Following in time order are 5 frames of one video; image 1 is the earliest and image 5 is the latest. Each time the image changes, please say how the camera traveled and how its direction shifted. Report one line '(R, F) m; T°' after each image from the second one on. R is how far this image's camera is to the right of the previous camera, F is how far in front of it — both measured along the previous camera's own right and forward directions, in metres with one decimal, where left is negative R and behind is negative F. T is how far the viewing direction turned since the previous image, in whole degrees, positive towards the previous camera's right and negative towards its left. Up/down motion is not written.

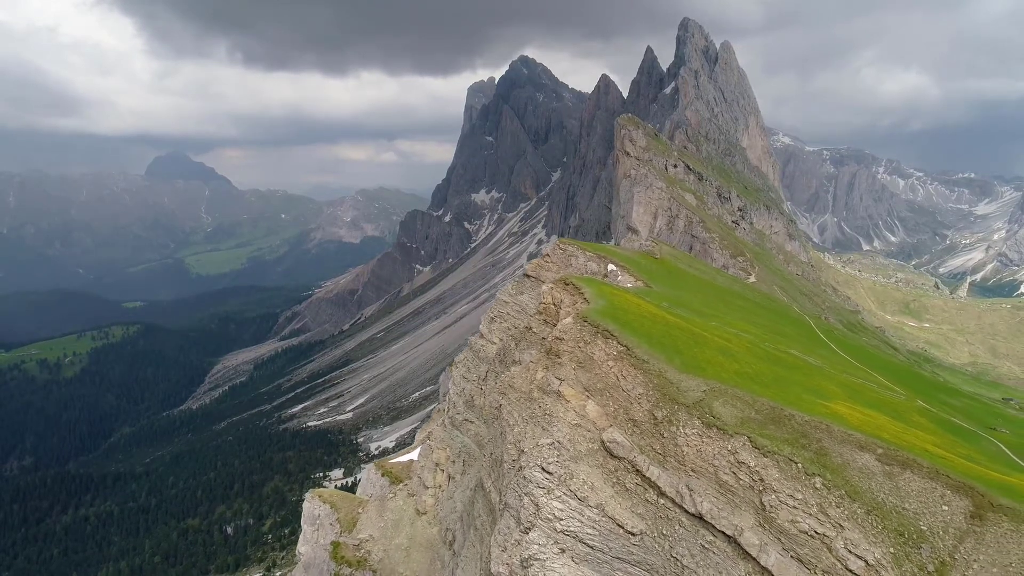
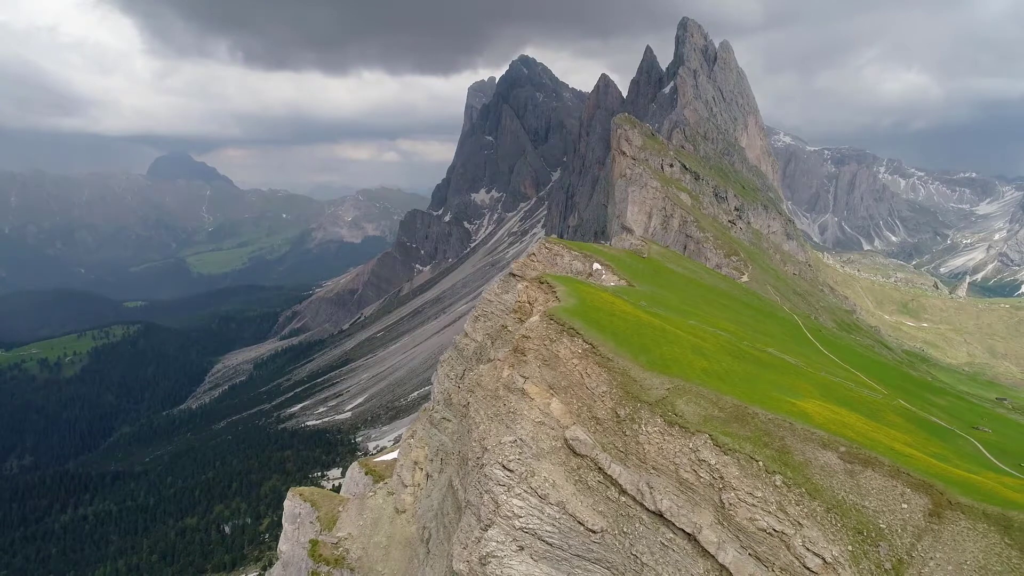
(+3.5, -0.1) m; 0°
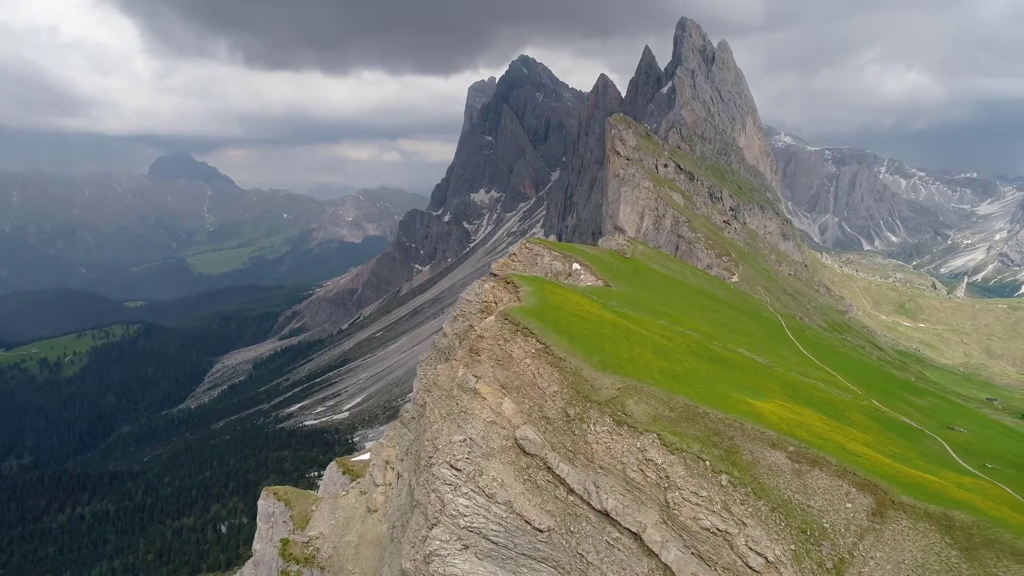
(+4.7, -0.2) m; 0°
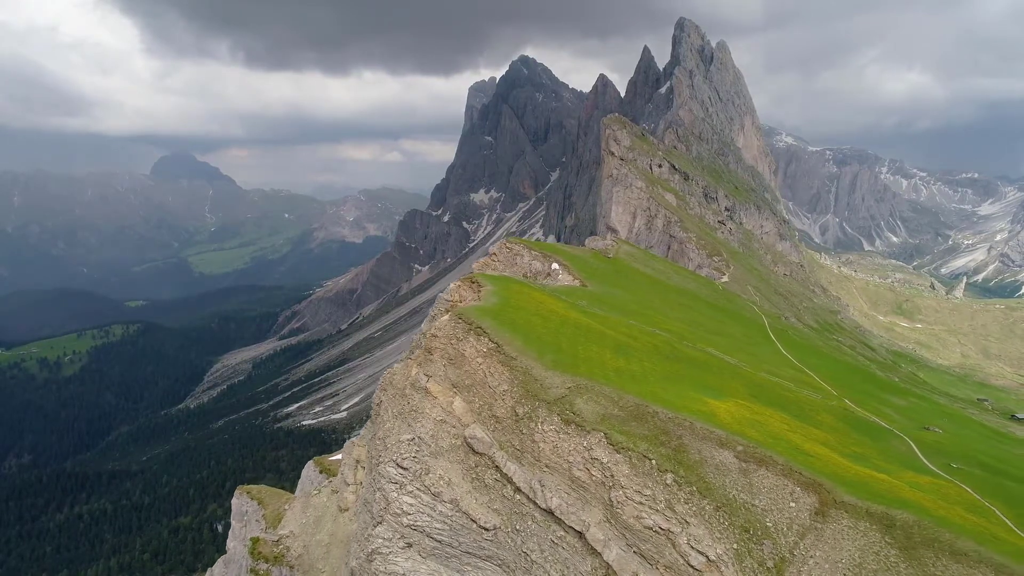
(+4.9, -0.1) m; 0°
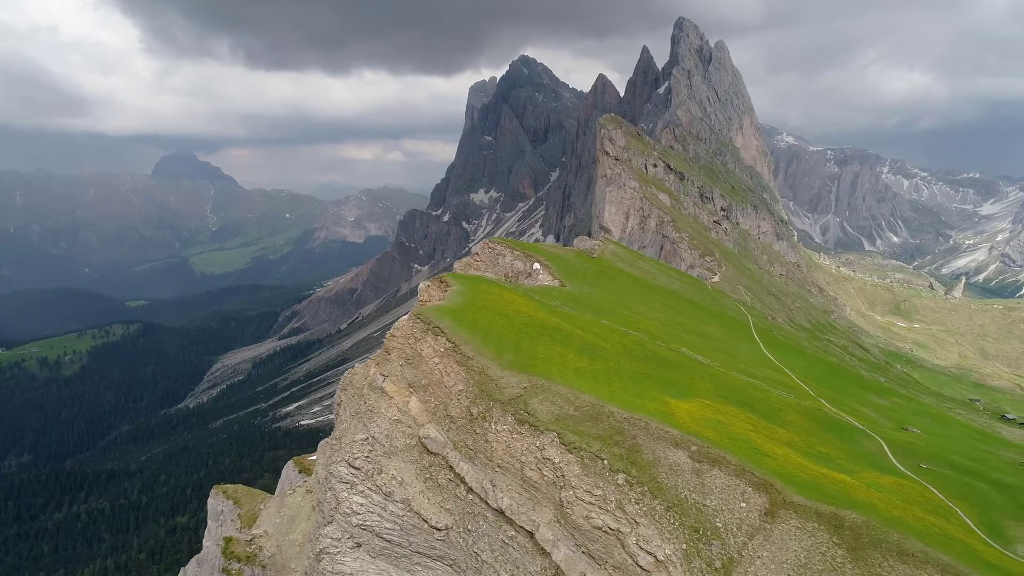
(+4.4, +0.1) m; 0°
